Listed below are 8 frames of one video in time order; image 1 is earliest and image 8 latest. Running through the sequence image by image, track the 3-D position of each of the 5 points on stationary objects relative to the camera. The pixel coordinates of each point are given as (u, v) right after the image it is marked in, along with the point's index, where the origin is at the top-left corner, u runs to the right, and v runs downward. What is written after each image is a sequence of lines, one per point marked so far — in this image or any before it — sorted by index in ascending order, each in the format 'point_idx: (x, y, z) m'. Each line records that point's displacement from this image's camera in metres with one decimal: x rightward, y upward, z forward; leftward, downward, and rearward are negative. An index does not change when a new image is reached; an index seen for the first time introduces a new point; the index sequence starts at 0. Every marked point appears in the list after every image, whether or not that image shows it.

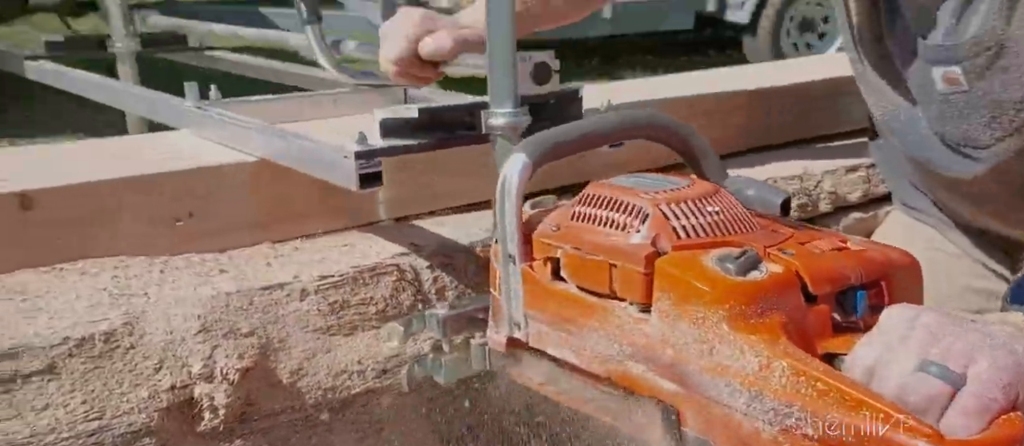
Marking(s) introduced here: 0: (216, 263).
0: (-0.4, -0.1, +1.5) m
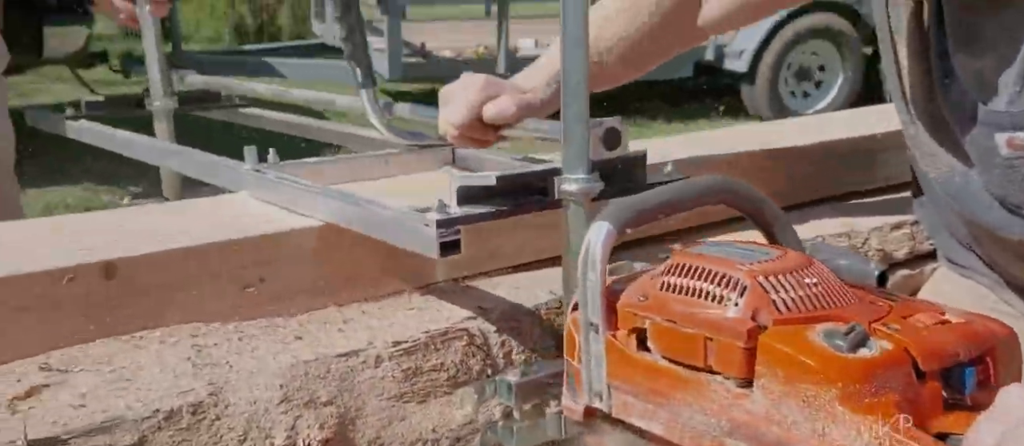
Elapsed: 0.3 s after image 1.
0: (-0.3, -0.2, +1.5) m
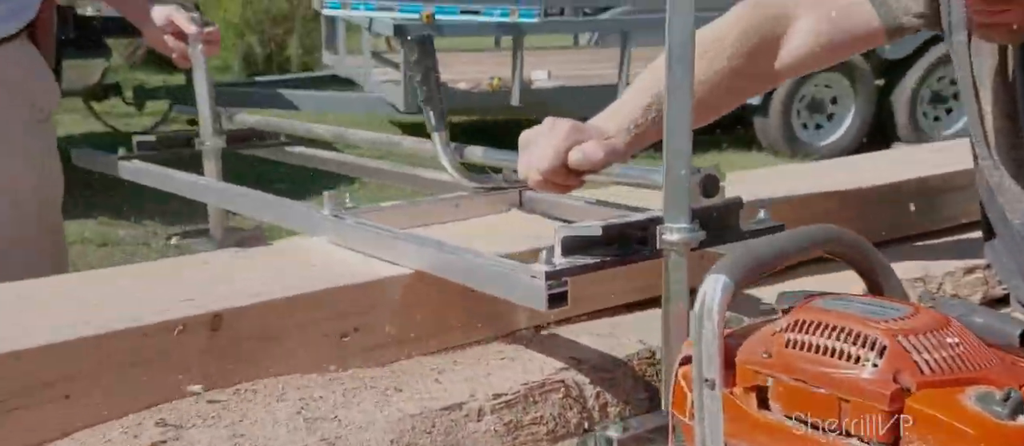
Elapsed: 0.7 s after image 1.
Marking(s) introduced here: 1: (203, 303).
0: (-0.2, -0.2, +1.5) m
1: (-0.4, -0.1, +1.5) m
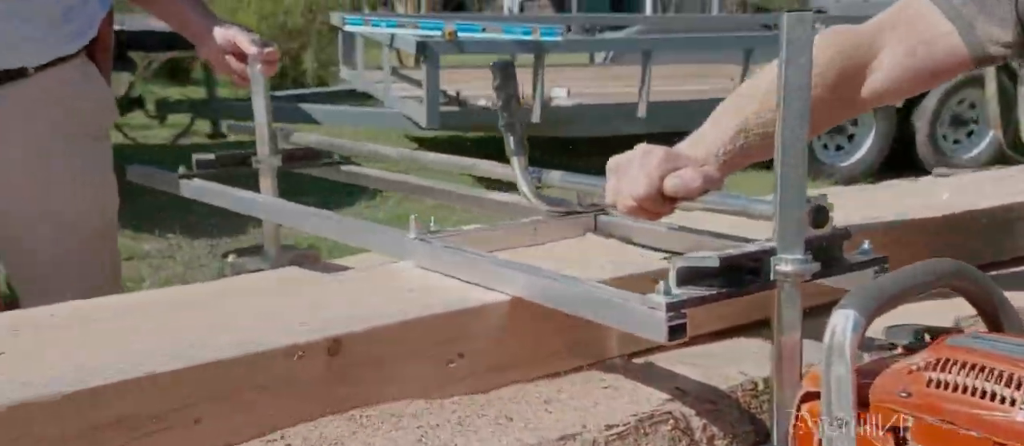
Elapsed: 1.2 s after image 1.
0: (0.0, -0.3, +1.5) m
1: (-0.3, -0.2, +1.5) m
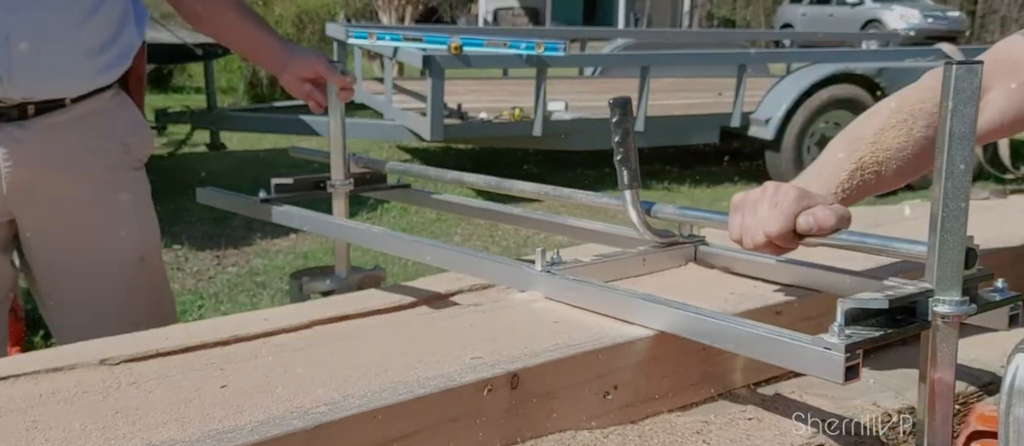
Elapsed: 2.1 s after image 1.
0: (+0.2, -0.3, +1.6) m
1: (0.0, -0.2, +1.6) m
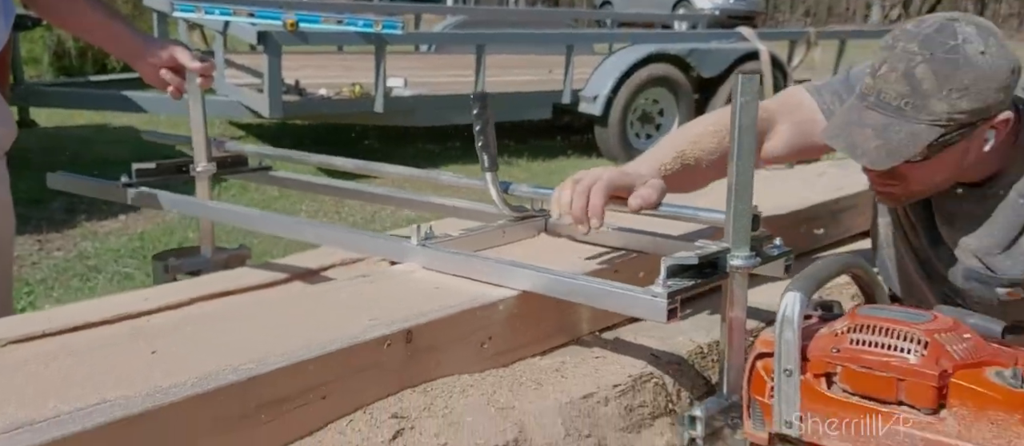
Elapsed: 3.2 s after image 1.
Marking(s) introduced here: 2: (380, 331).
0: (0.0, -0.3, +2.0) m
1: (-0.2, -0.2, +2.0) m
2: (-0.2, -0.2, +1.9) m
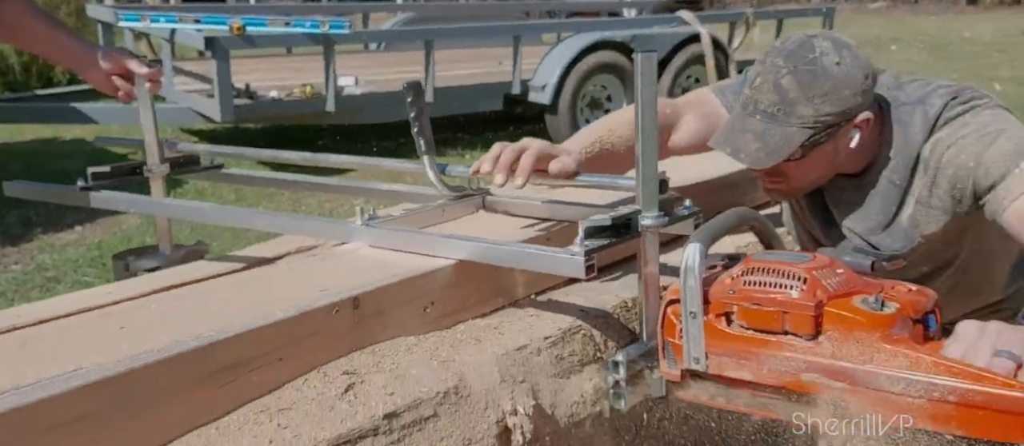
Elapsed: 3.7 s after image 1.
0: (-0.1, -0.2, +2.2) m
1: (-0.3, -0.1, +2.2) m
2: (-0.4, -0.1, +2.2) m
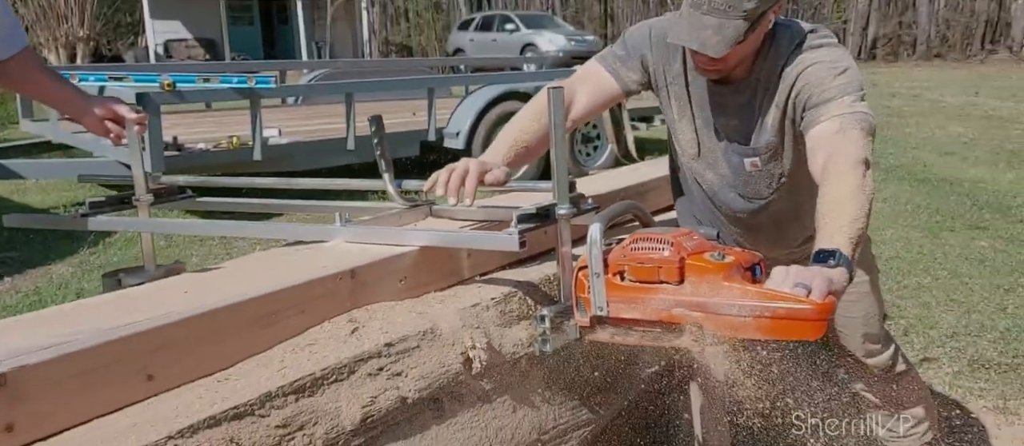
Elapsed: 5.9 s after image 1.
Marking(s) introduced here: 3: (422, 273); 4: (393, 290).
0: (-0.2, -0.2, +3.0) m
1: (-0.5, -0.1, +3.0) m
2: (-0.5, -0.1, +2.9) m
3: (-0.3, -0.1, +3.2) m
4: (-0.3, -0.2, +3.1) m
